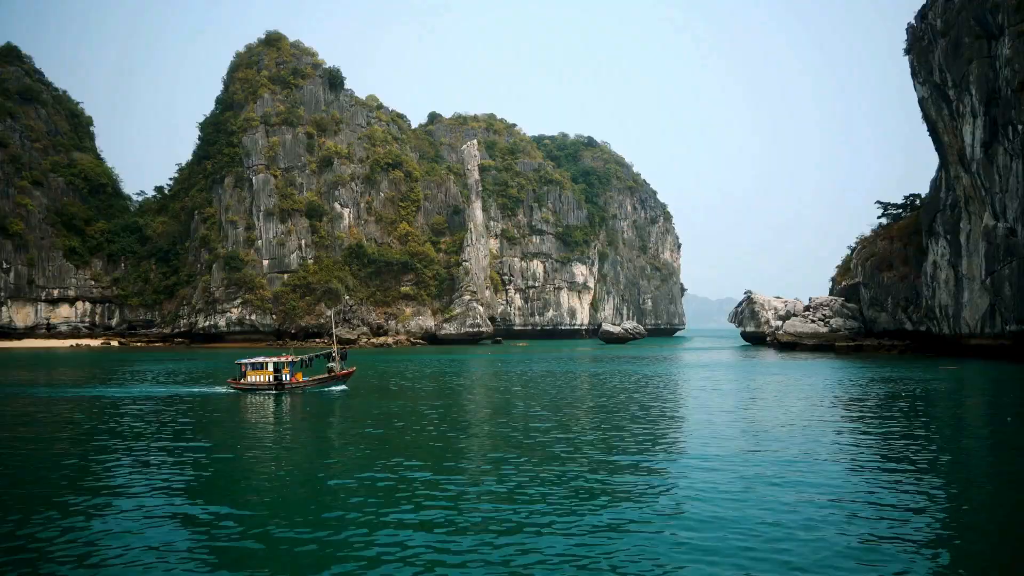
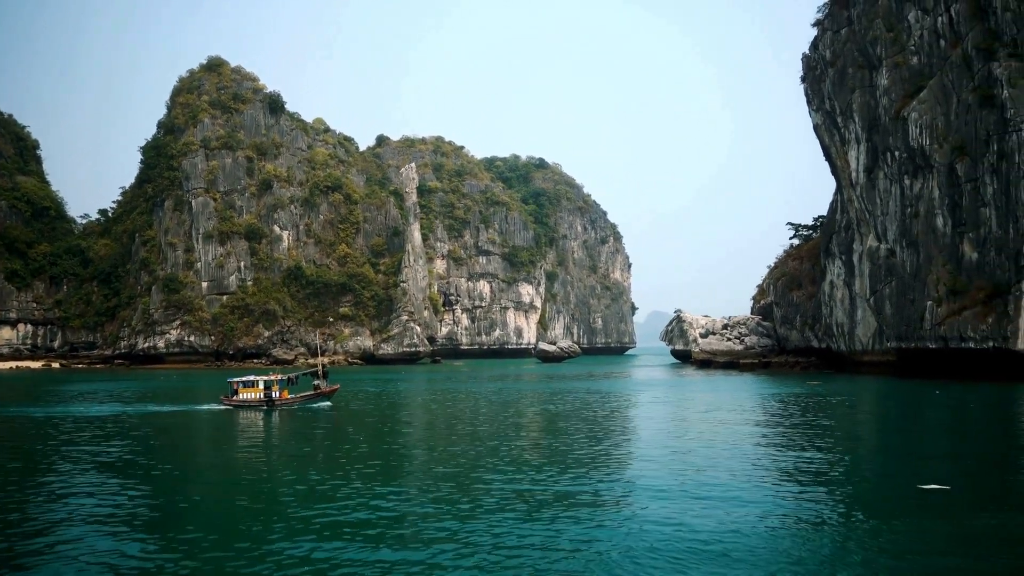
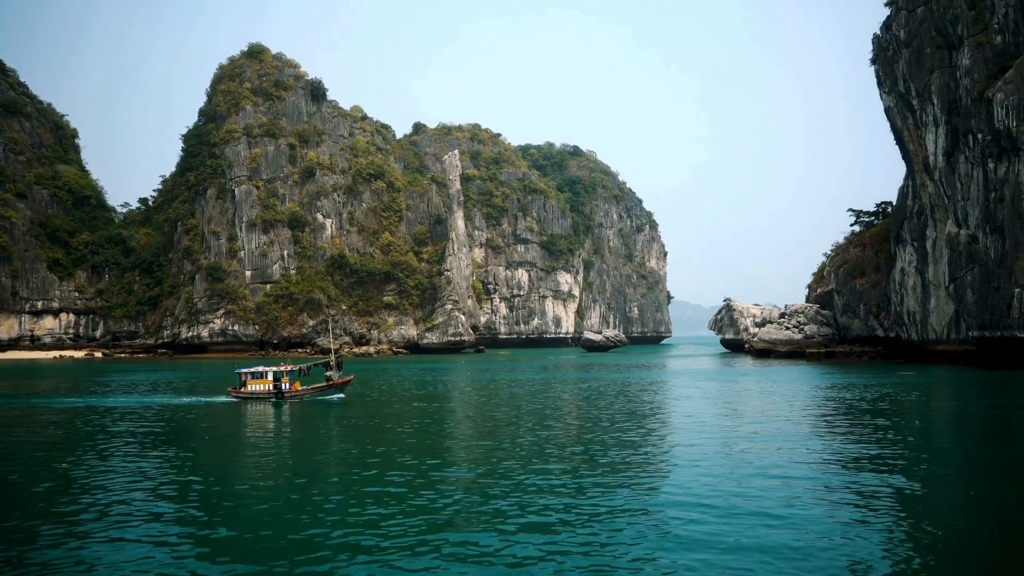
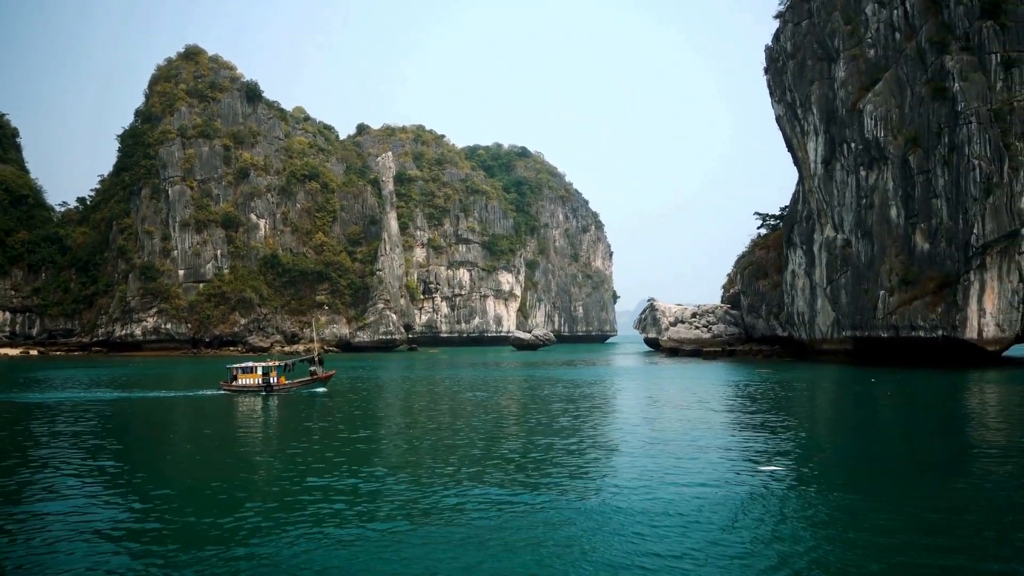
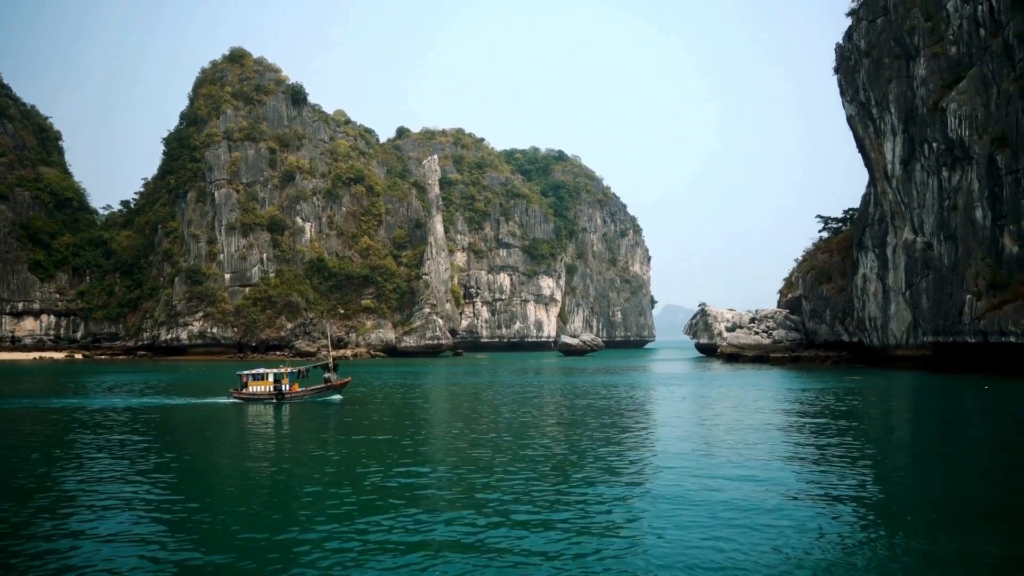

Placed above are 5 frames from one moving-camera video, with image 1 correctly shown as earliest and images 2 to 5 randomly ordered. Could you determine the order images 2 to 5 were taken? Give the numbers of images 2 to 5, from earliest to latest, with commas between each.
3, 5, 2, 4
